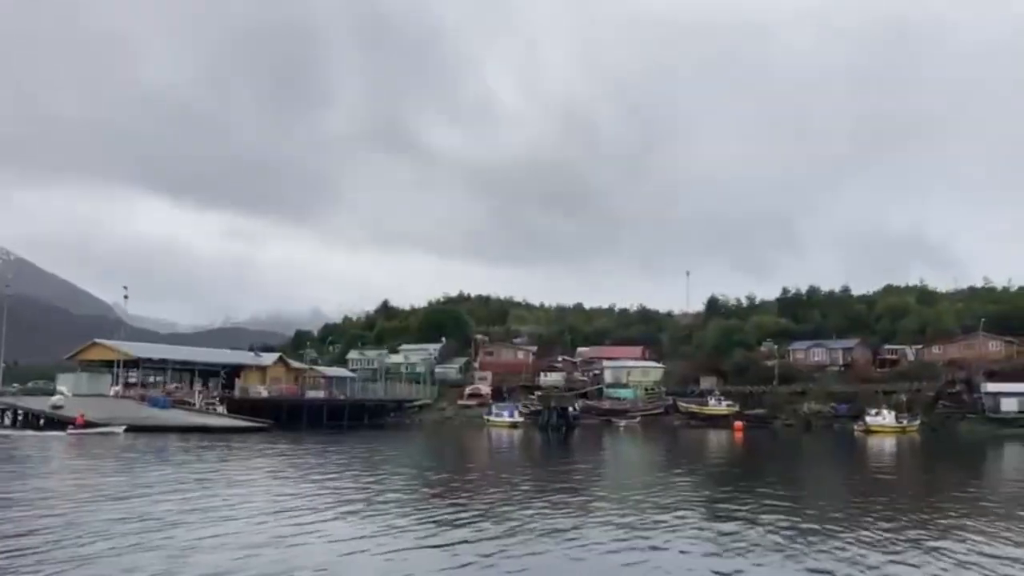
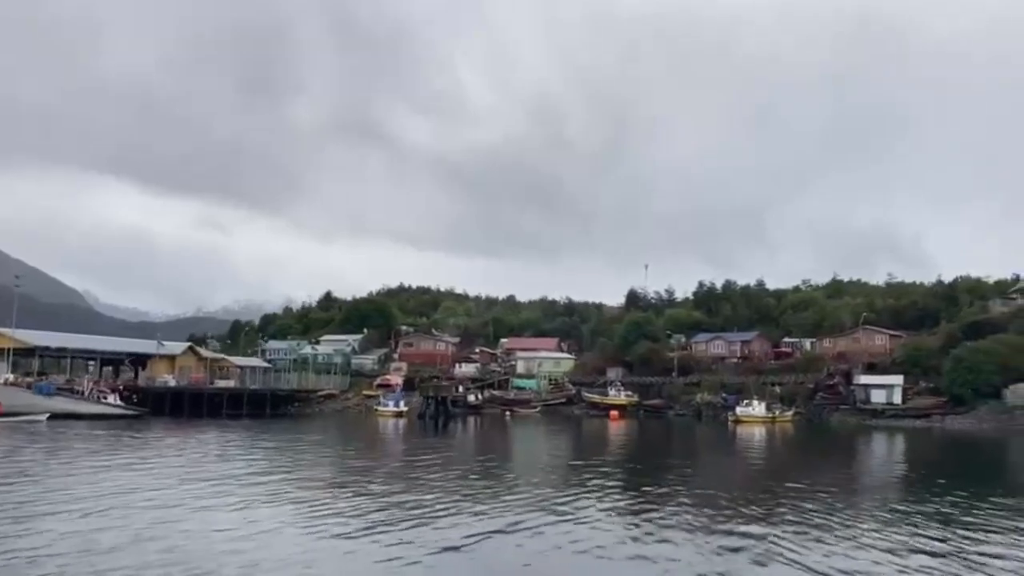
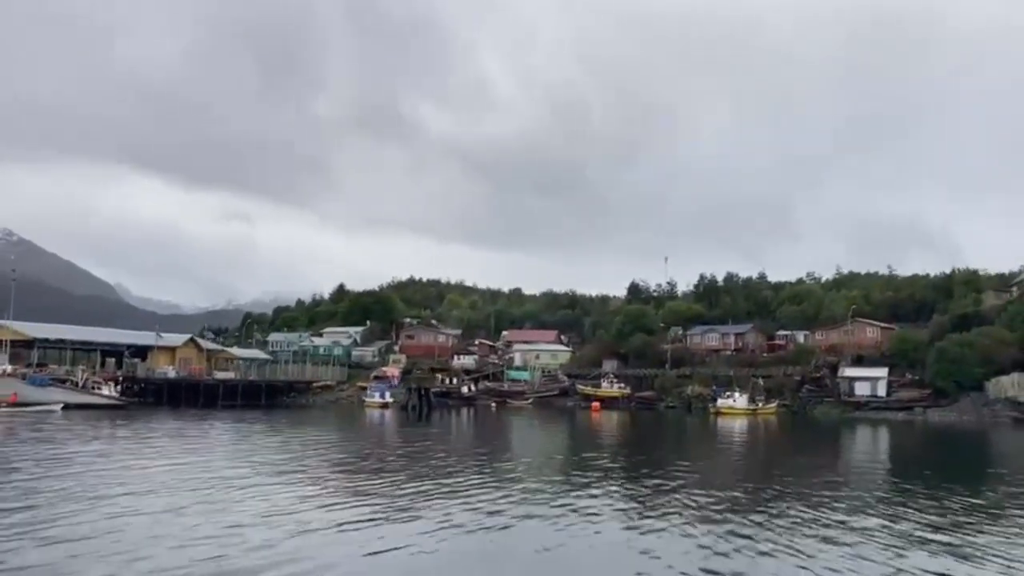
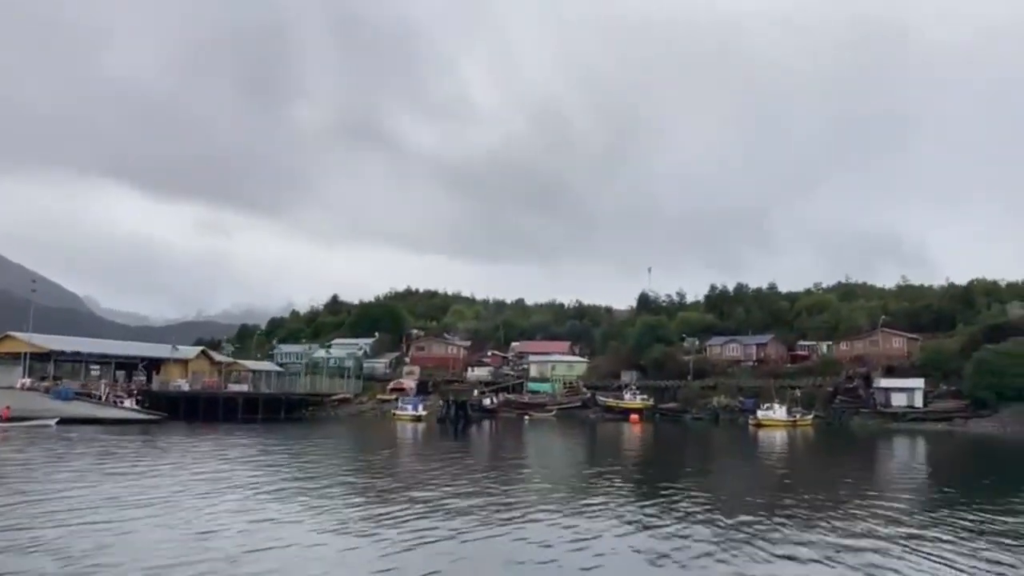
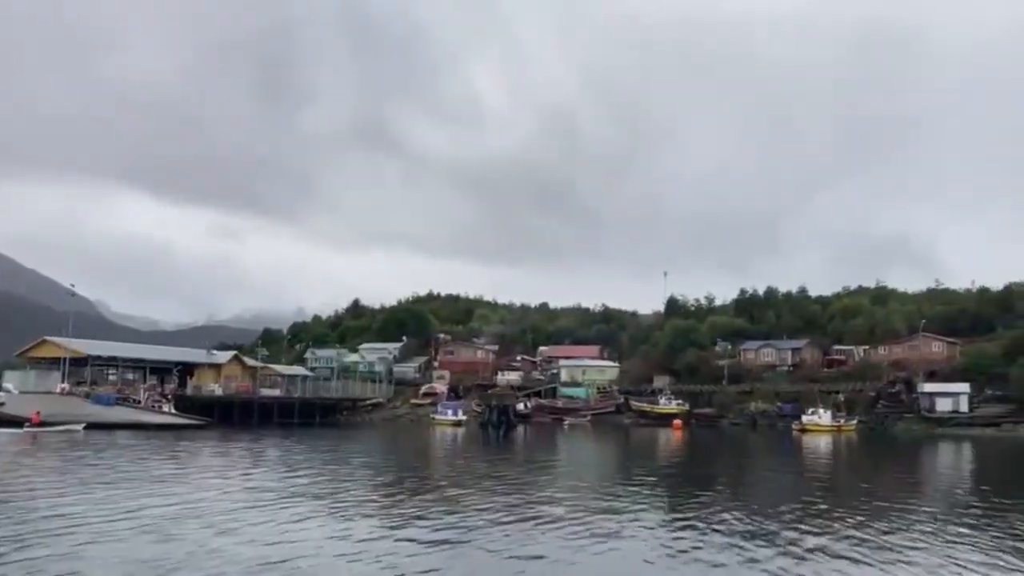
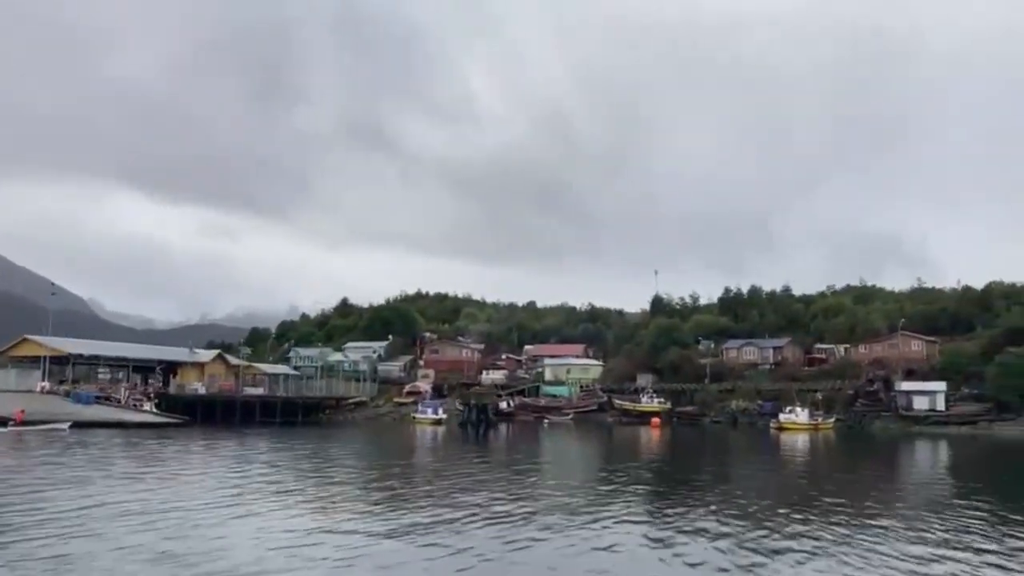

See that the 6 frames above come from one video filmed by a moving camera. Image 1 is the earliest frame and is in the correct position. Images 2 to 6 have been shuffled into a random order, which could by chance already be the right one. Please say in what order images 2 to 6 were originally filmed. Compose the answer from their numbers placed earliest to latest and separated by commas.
5, 6, 4, 2, 3
